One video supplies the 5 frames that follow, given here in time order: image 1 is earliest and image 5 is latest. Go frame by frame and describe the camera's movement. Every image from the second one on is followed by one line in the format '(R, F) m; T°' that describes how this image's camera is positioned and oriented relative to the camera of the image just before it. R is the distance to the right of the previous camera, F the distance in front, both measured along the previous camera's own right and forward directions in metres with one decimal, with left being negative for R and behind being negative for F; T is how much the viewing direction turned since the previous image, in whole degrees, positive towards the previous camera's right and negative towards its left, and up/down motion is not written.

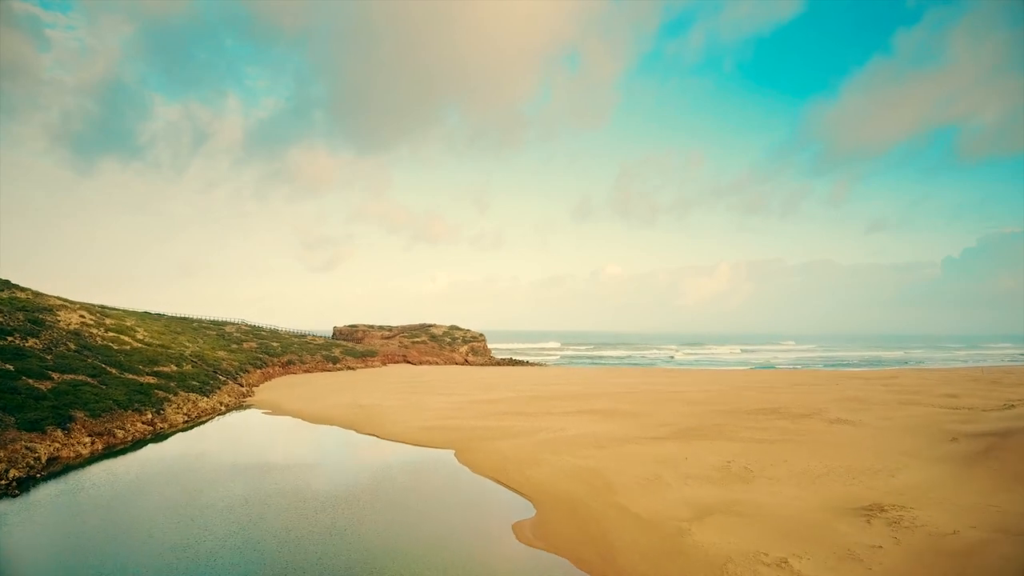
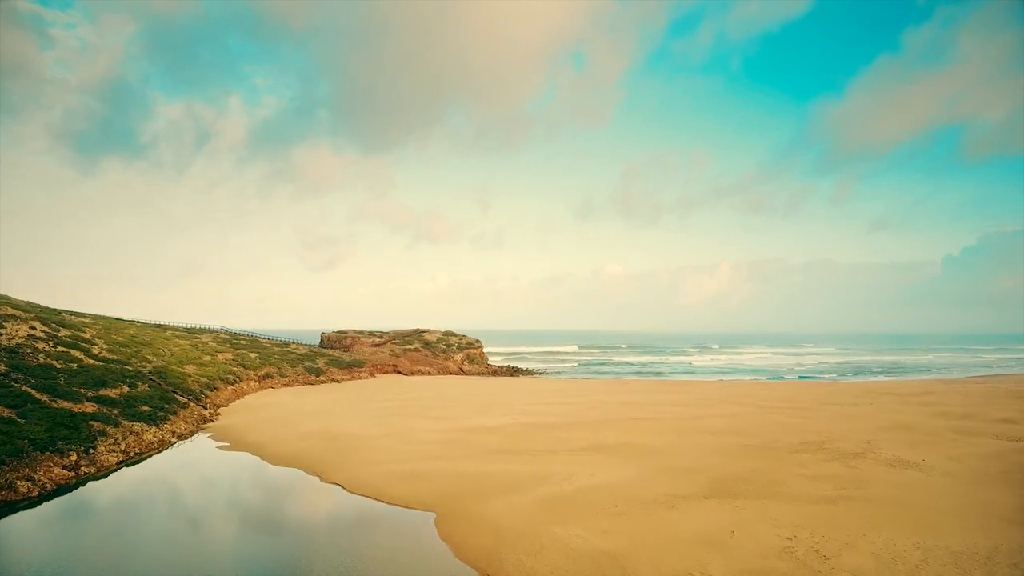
(+0.1, +3.1) m; 0°
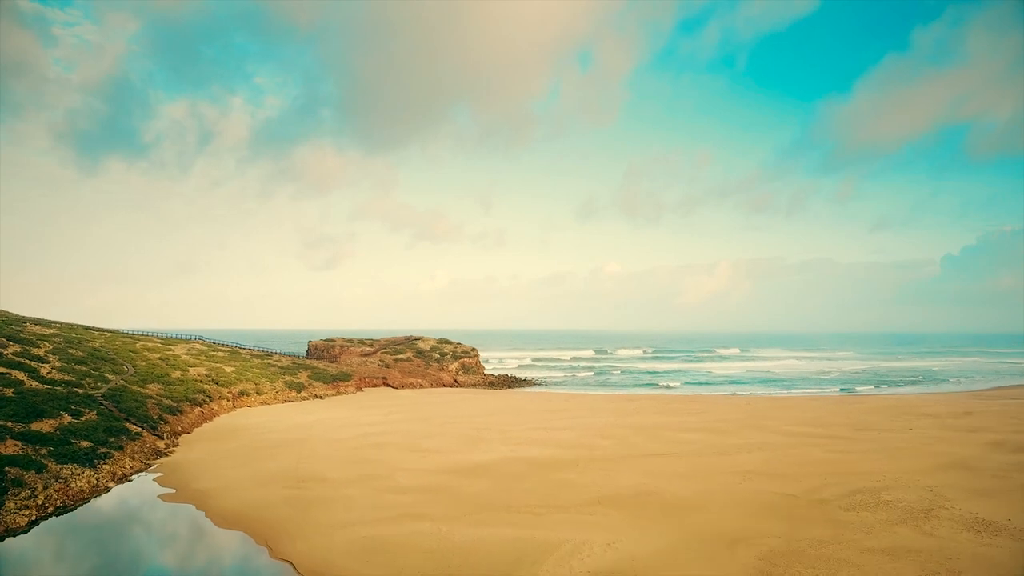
(+0.1, +2.9) m; 0°
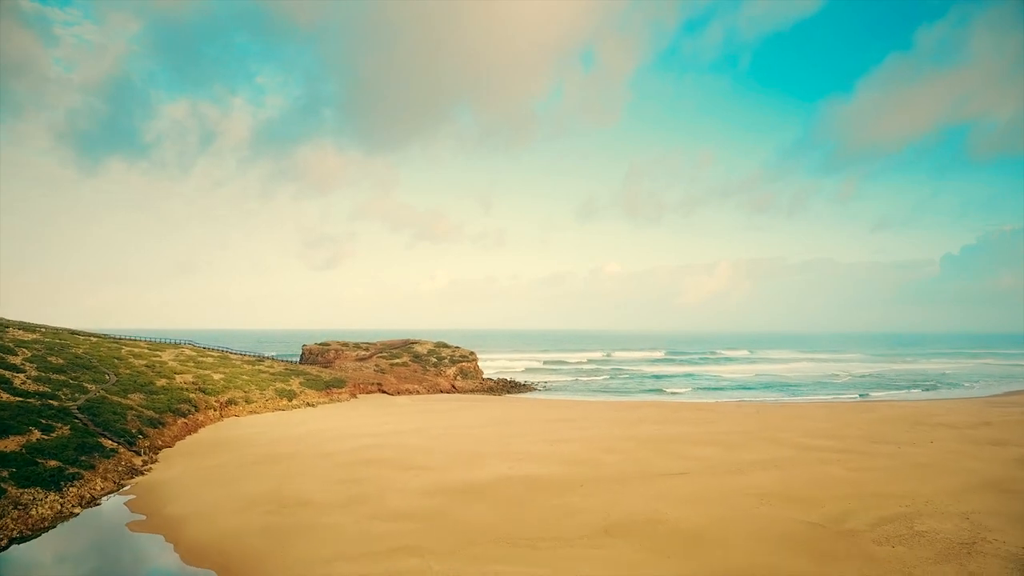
(0.0, +1.2) m; 0°
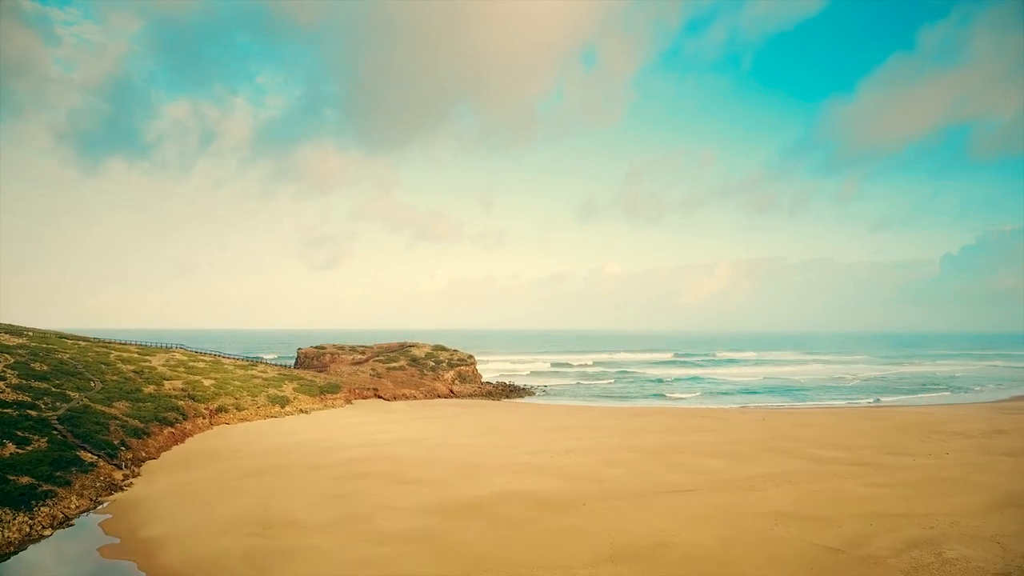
(0.0, +0.9) m; 0°
